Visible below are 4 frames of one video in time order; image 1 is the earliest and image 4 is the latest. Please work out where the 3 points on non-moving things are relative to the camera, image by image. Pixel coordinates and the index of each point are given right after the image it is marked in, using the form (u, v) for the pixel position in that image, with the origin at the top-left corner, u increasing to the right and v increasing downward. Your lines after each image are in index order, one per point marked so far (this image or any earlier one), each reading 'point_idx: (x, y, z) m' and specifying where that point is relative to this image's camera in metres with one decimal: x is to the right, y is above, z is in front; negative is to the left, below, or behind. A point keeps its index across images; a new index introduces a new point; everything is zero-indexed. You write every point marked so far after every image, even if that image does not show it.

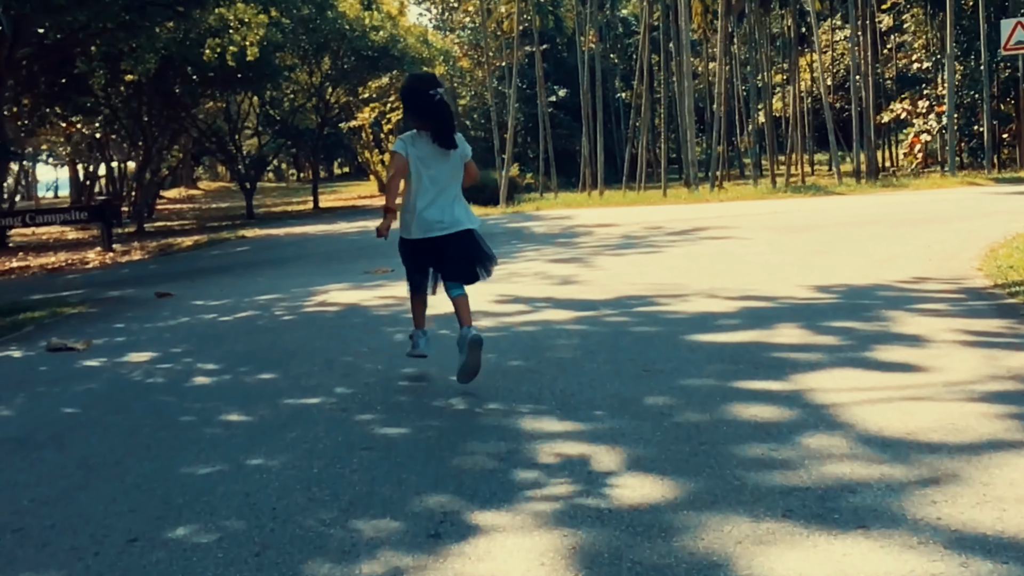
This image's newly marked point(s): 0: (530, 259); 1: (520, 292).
0: (+0.3, +0.5, +16.8) m
1: (+0.1, -0.1, +12.3) m
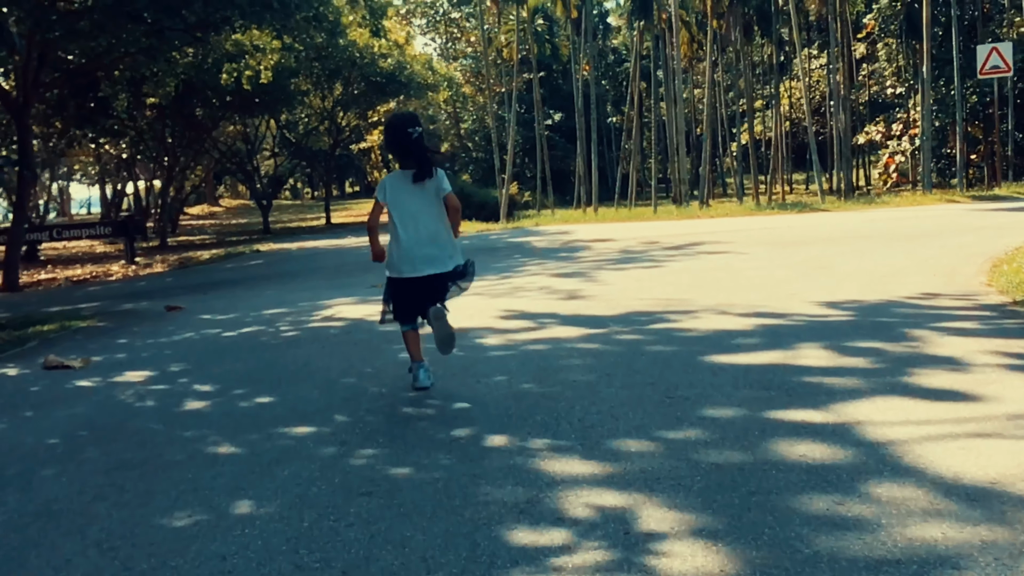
0: (+0.3, +0.2, +17.1) m
1: (+0.2, -0.2, +12.6) m
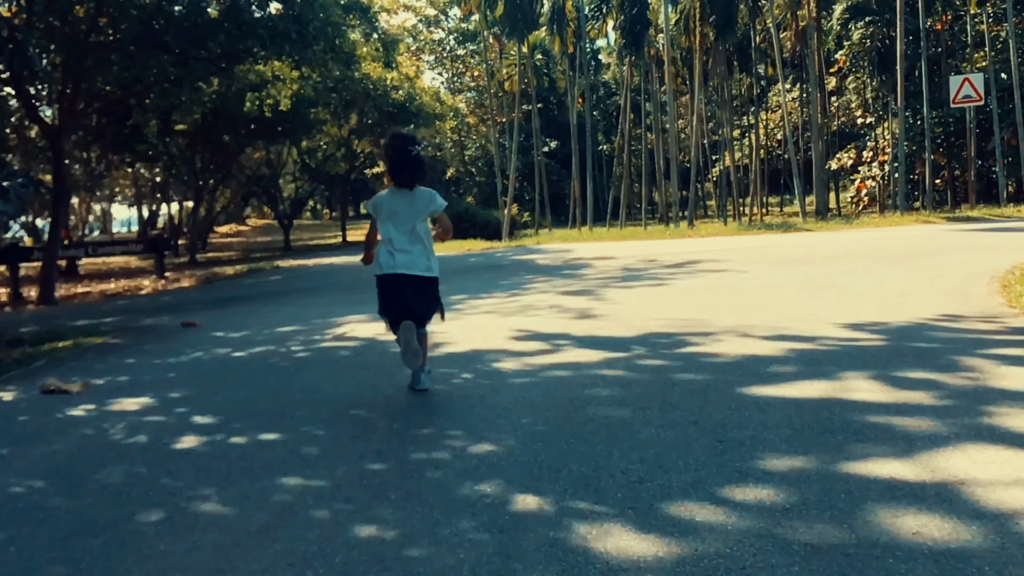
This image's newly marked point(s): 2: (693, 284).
0: (+0.5, 0.0, +17.7) m
1: (+0.4, -0.4, +13.2) m
2: (+2.8, +0.2, +17.2) m
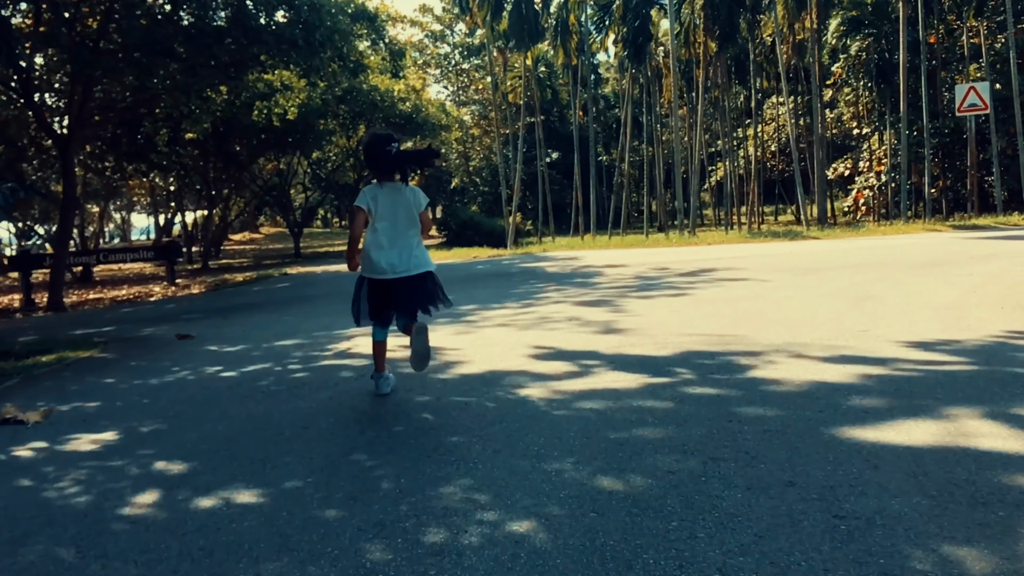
0: (+0.6, -0.2, +16.2) m
1: (+0.6, -0.6, +11.7) m
2: (+3.0, +0.1, +15.7) m
